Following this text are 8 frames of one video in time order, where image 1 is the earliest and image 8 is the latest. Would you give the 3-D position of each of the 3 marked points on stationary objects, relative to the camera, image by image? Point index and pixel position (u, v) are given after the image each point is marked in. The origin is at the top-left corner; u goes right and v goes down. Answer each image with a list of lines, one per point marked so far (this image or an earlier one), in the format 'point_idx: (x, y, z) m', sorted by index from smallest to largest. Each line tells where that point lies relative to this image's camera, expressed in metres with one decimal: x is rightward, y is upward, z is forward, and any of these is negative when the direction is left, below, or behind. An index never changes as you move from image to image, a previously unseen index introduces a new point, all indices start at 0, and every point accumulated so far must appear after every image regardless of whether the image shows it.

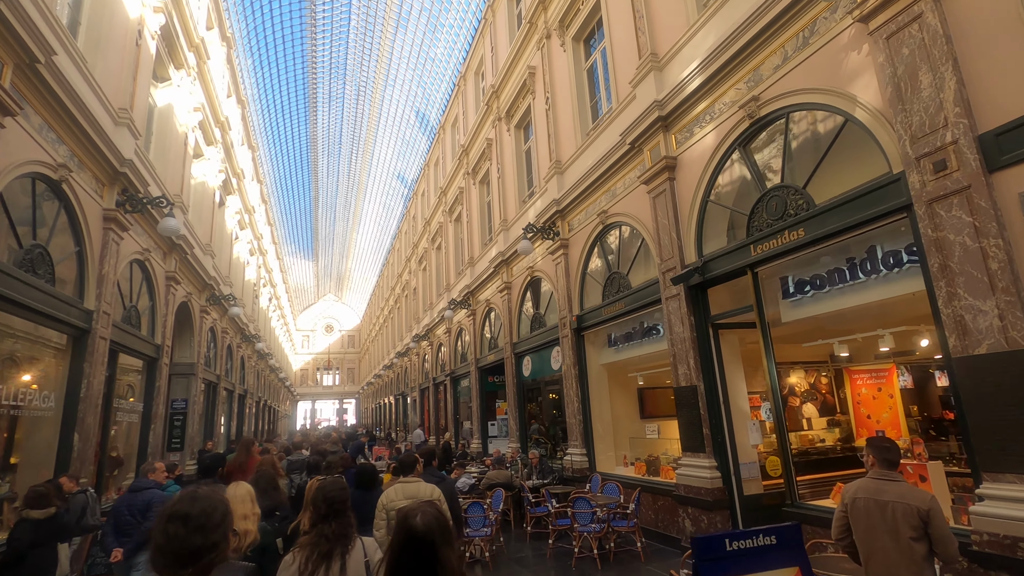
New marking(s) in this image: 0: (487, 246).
0: (-0.8, +1.3, +16.9) m
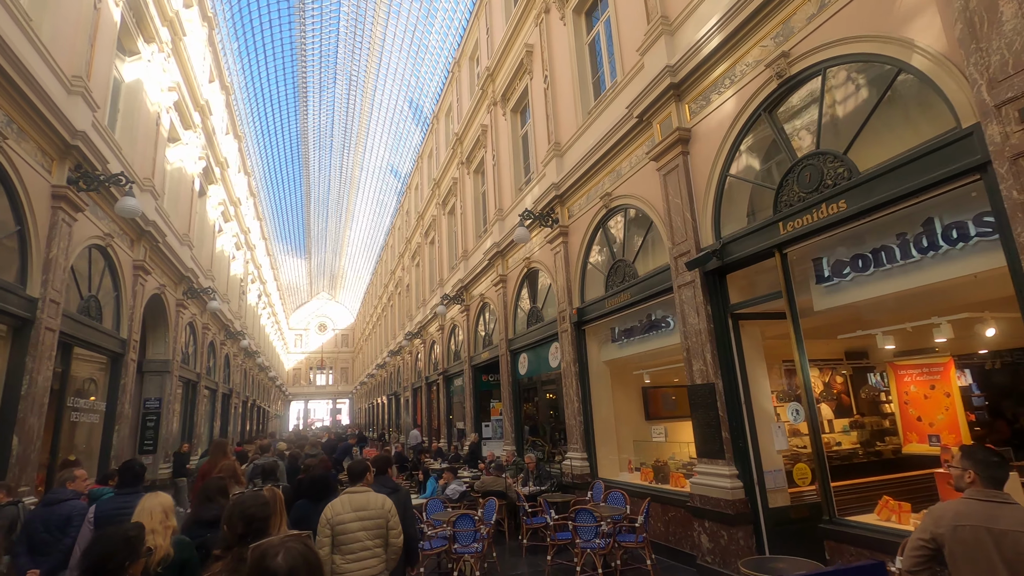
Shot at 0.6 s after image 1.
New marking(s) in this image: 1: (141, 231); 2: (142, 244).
0: (-0.9, +1.5, +16.0) m
1: (-7.6, +1.2, +11.0) m
2: (-7.8, +0.9, +11.1) m
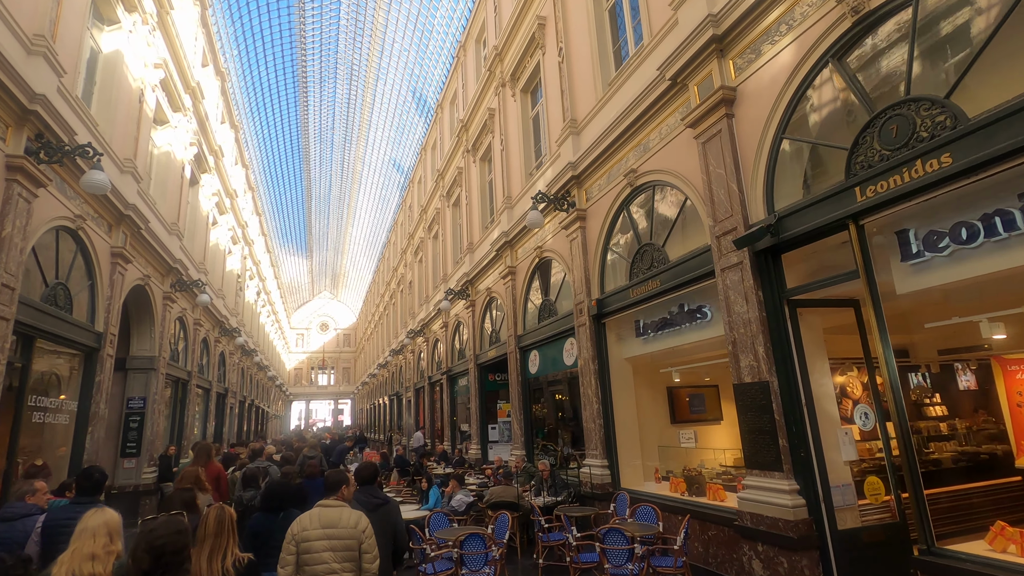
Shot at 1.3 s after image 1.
0: (-0.7, +1.7, +15.1) m
1: (-7.4, +1.4, +10.1) m
2: (-7.5, +1.1, +10.3) m
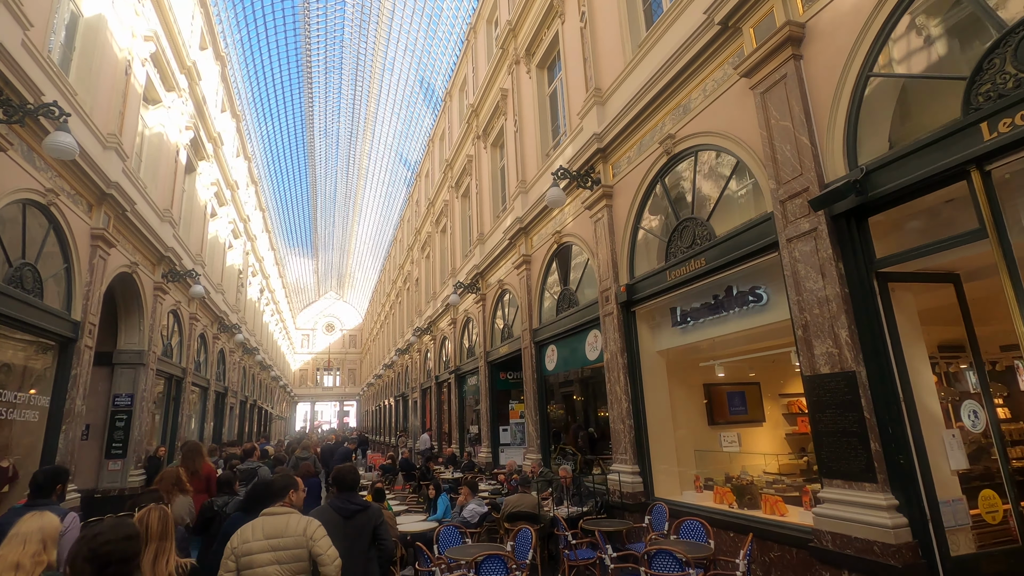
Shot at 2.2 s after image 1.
0: (-0.3, +1.9, +14.2) m
1: (-7.1, +1.6, +9.3) m
2: (-7.2, +1.4, +9.4) m
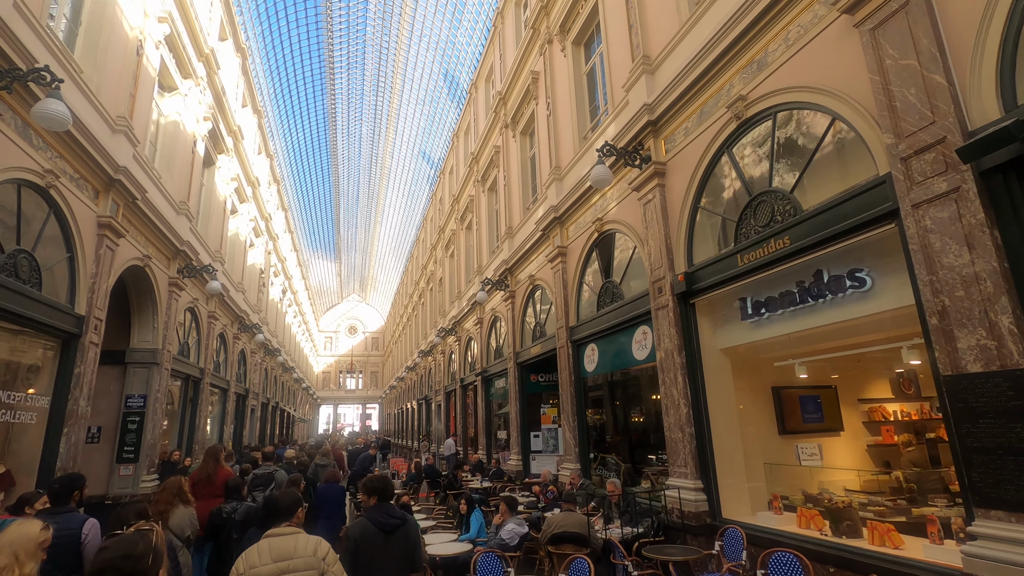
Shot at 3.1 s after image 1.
0: (+0.5, +2.0, +13.3) m
1: (-6.5, +1.8, +8.7) m
2: (-6.6, +1.5, +8.8) m
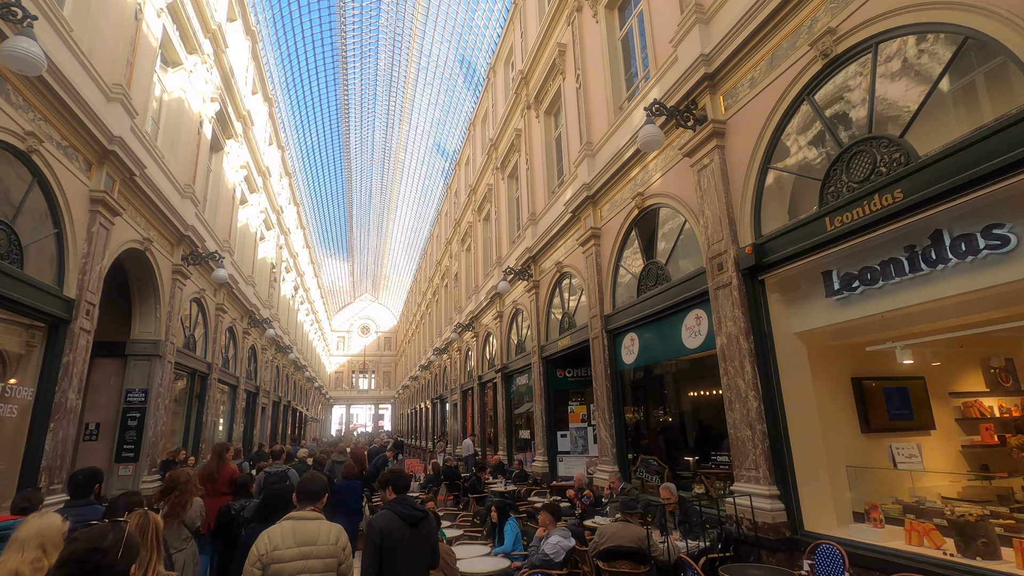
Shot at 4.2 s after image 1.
0: (+1.1, +2.2, +12.4) m
1: (-6.1, +2.0, +7.9) m
2: (-6.1, +1.8, +8.0) m
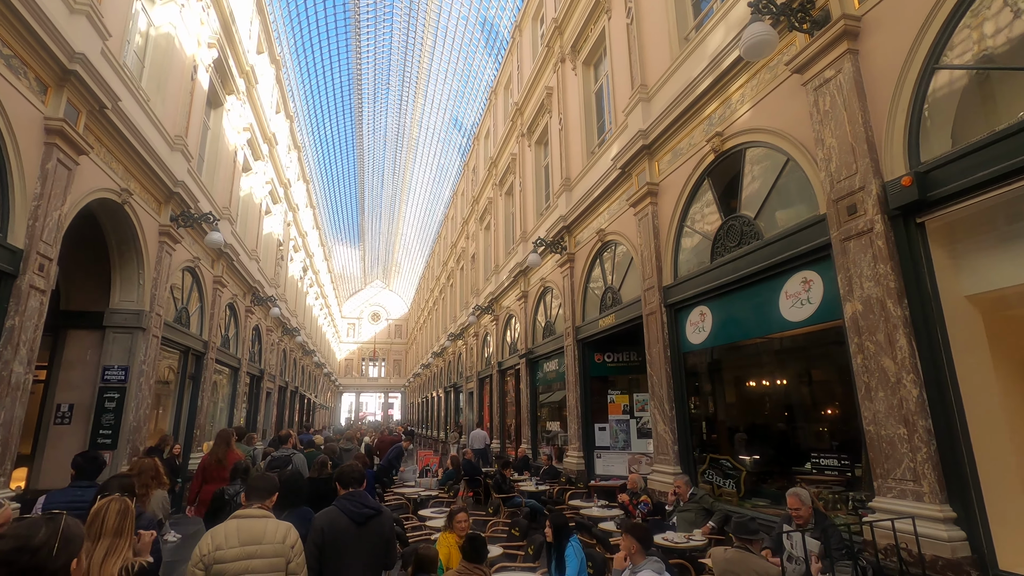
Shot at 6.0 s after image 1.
0: (+1.8, +2.8, +10.8) m
1: (-5.4, +2.6, +6.4) m
2: (-5.5, +2.4, +6.6) m
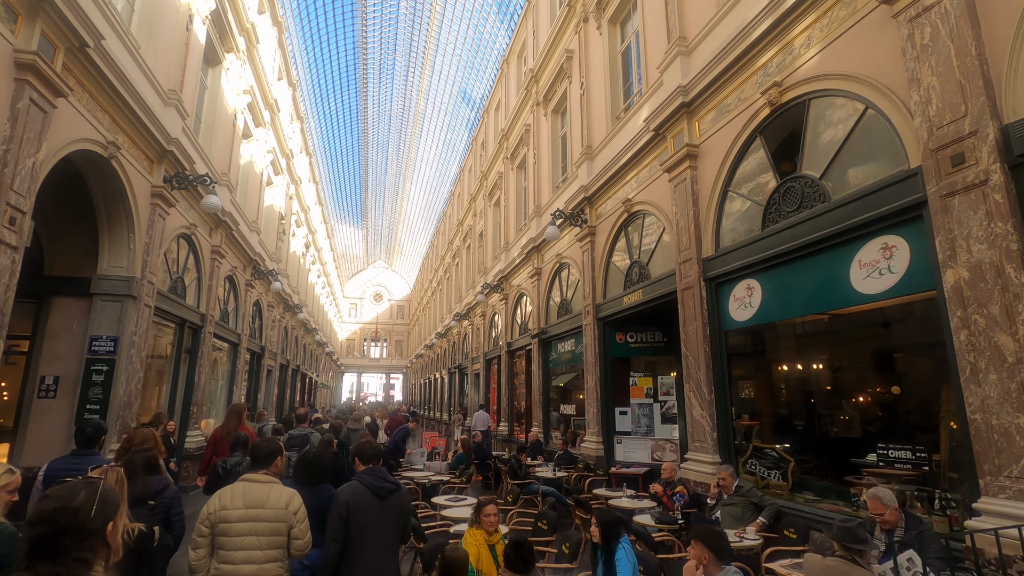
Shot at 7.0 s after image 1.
0: (+2.1, +3.3, +10.0) m
1: (-5.1, +3.1, +5.7) m
2: (-5.2, +2.8, +5.8) m
